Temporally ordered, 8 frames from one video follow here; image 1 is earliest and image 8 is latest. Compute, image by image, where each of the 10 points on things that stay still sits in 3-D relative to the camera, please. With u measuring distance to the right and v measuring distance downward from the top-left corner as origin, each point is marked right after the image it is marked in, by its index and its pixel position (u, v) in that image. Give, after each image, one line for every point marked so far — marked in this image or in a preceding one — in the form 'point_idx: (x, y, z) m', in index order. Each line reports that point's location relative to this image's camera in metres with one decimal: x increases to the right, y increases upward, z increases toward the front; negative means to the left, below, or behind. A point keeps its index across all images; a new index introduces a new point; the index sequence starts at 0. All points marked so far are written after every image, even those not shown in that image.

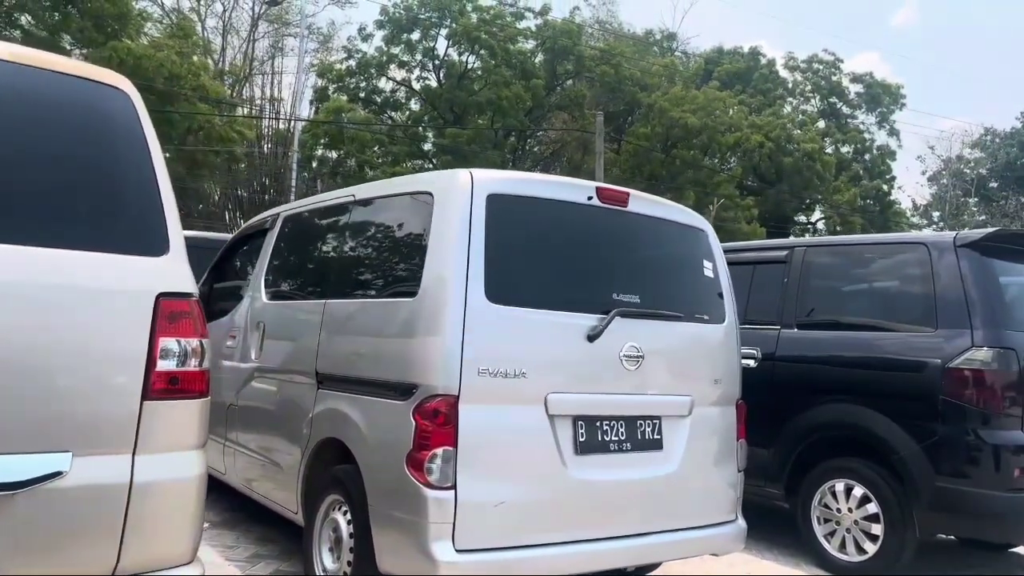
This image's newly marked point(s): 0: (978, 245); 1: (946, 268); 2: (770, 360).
0: (+2.5, +0.2, +4.5) m
1: (+2.4, +0.1, +4.5) m
2: (+1.6, -0.4, +5.2) m
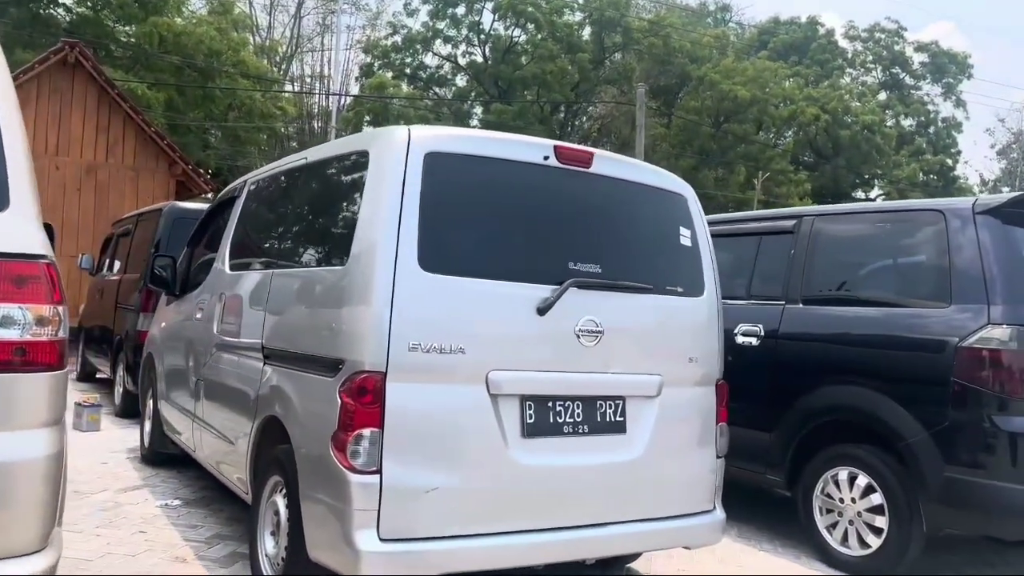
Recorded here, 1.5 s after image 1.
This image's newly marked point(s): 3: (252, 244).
0: (+2.4, +0.4, +4.1) m
1: (+2.2, +0.3, +4.1) m
2: (+1.5, -0.3, +4.8) m
3: (-1.0, +0.2, +3.7) m
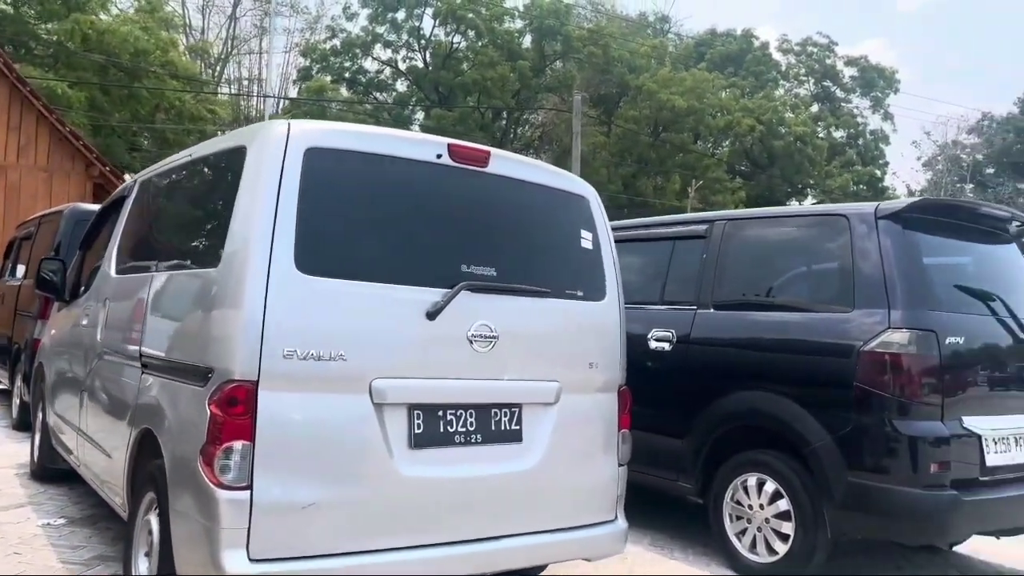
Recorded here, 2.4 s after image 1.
0: (+1.9, +0.4, +4.1) m
1: (+1.8, +0.2, +4.1) m
2: (+1.0, -0.3, +4.8) m
3: (-1.5, +0.2, +3.5) m
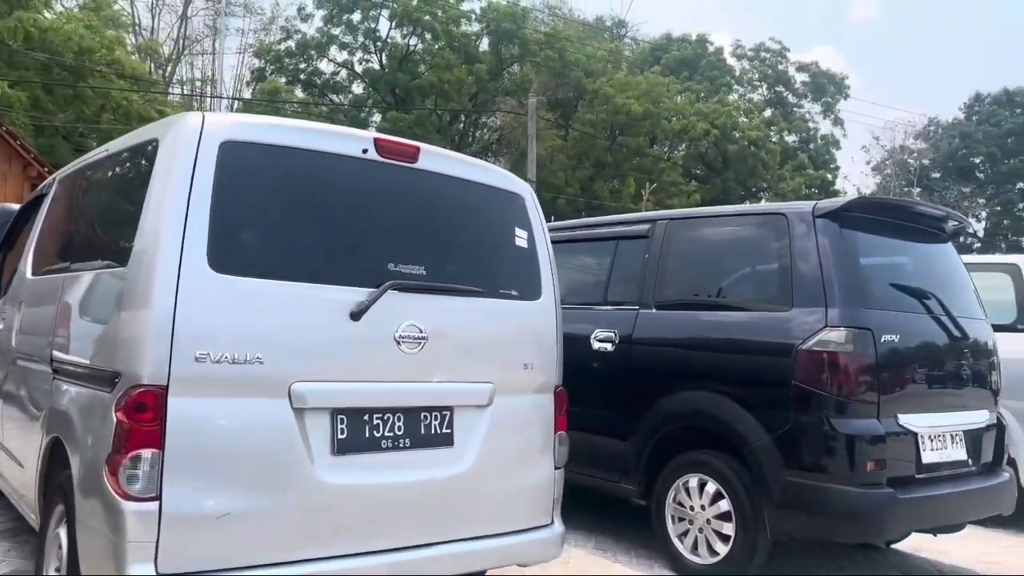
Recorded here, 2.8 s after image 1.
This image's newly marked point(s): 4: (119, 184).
0: (+1.6, +0.4, +4.1) m
1: (+1.5, +0.2, +4.1) m
2: (+0.7, -0.3, +4.7) m
3: (-1.7, +0.2, +3.4) m
4: (-1.5, +0.4, +3.1) m
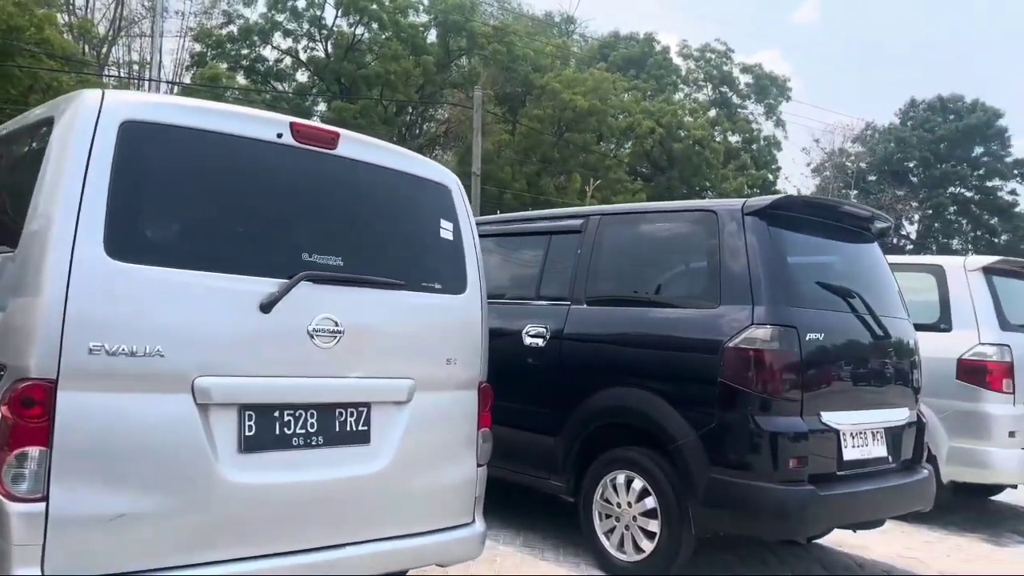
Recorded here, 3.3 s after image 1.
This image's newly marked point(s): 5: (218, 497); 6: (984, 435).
0: (+1.3, +0.4, +4.1) m
1: (+1.1, +0.2, +4.1) m
2: (+0.3, -0.3, +4.7) m
3: (-2.0, +0.2, +3.2) m
4: (-1.8, +0.4, +2.9) m
5: (-0.9, -0.6, +2.5) m
6: (+3.2, -1.0, +5.7) m
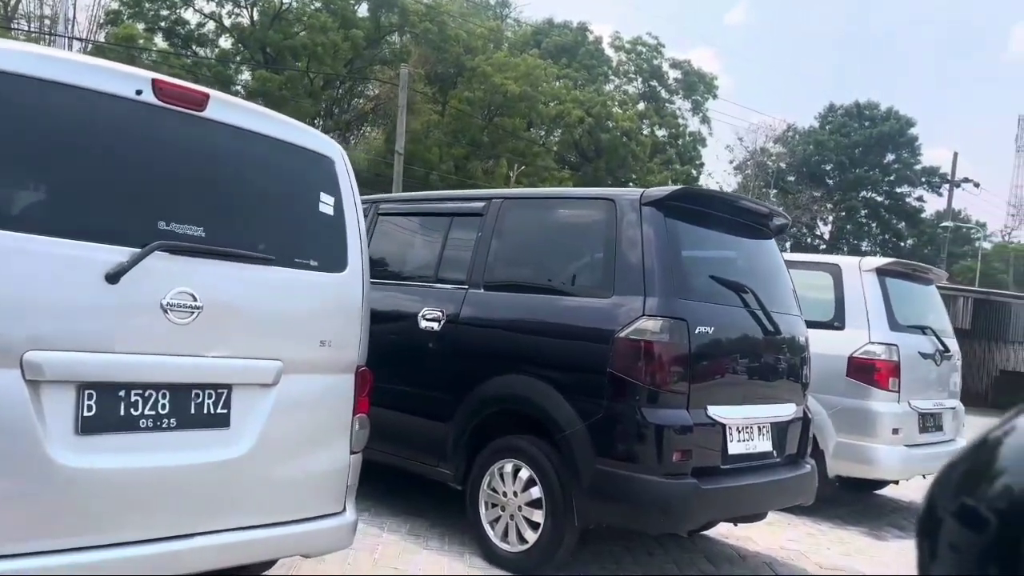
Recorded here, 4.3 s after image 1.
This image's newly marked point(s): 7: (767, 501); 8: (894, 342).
0: (+0.8, +0.4, +4.1) m
1: (+0.6, +0.3, +4.1) m
2: (-0.3, -0.2, +4.6) m
3: (-2.4, +0.4, +2.8) m
4: (-2.1, +0.6, +2.6) m
5: (-1.3, -0.5, +2.3) m
6: (+2.5, -1.0, +5.8) m
7: (+1.3, -1.1, +4.2) m
8: (+2.8, -0.4, +5.9) m
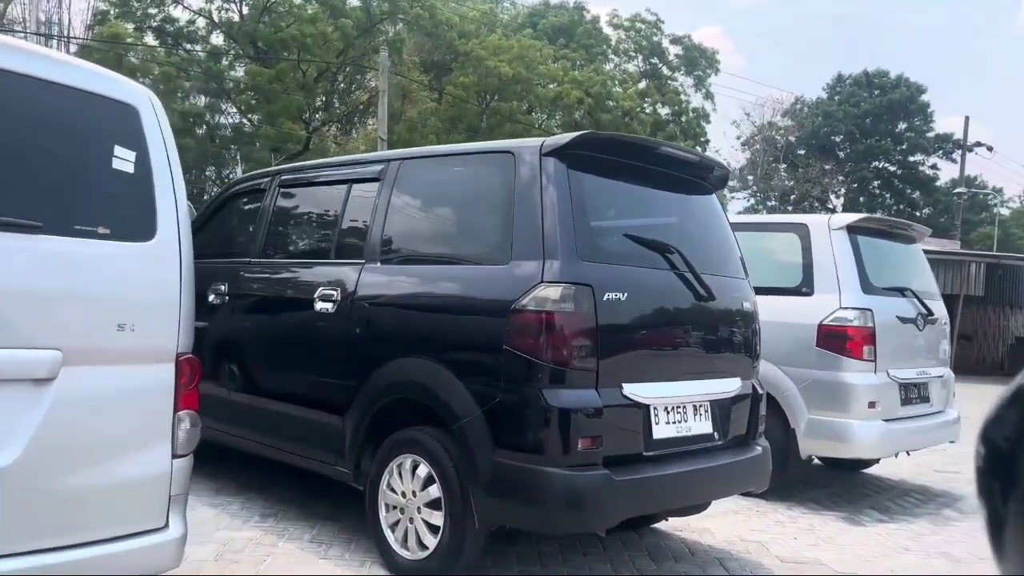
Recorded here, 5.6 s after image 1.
0: (+0.3, +0.6, +3.5) m
1: (+0.1, +0.4, +3.5) m
2: (-0.8, -0.1, +4.0) m
3: (-3.0, +0.4, +2.3) m
4: (-2.7, +0.6, +2.1) m
5: (-1.8, -0.5, +1.8) m
6: (+2.1, -0.8, +5.3) m
7: (+0.9, -0.9, +3.6) m
8: (+2.3, -0.1, +5.4) m
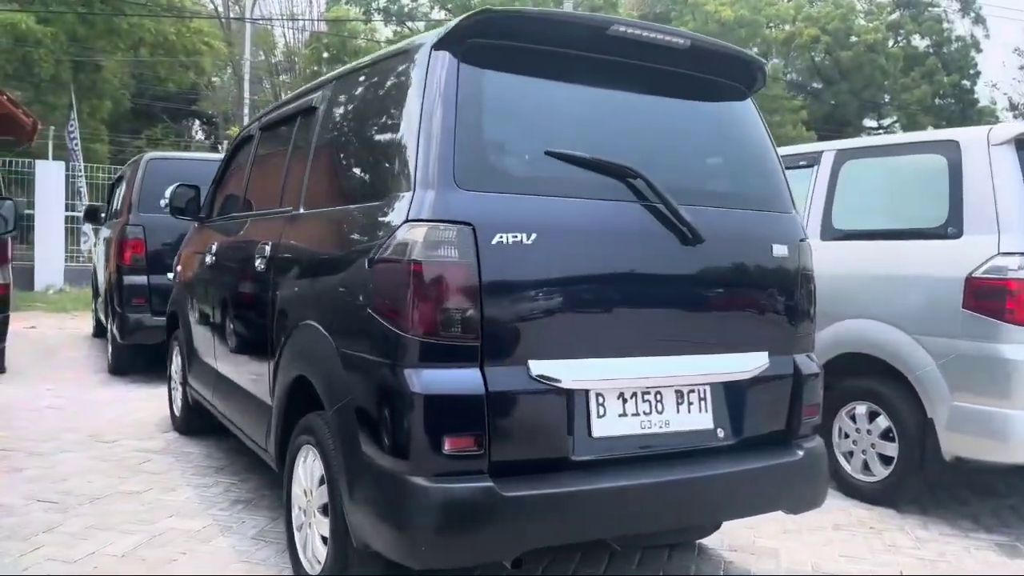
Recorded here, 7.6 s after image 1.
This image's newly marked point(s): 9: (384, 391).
0: (-0.1, +0.8, +2.6) m
1: (-0.3, +0.6, +2.7) m
2: (-0.9, +0.1, +3.4) m
3: (-3.5, +0.5, +2.4) m
4: (-3.3, +0.7, +2.1) m
5: (-2.5, -0.4, +1.6) m
6: (+2.2, -0.5, +3.7) m
7: (+0.5, -0.7, +2.6) m
8: (+2.4, +0.2, +3.8) m
9: (-0.4, -0.3, +2.4) m
